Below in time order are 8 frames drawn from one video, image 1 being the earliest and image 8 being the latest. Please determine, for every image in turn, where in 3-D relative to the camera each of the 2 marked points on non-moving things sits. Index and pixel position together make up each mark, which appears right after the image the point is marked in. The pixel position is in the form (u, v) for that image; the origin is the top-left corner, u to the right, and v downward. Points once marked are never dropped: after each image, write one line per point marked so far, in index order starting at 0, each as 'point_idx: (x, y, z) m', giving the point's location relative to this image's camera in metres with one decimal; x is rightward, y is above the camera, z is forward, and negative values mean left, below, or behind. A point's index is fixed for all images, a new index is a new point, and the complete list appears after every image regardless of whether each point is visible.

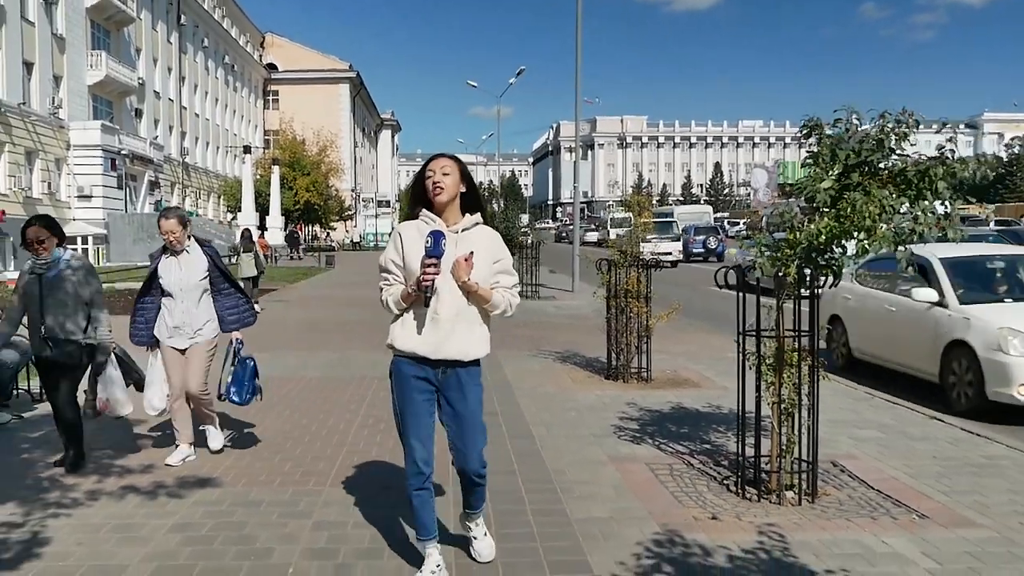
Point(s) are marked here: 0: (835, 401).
0: (+3.2, -1.1, +8.1) m
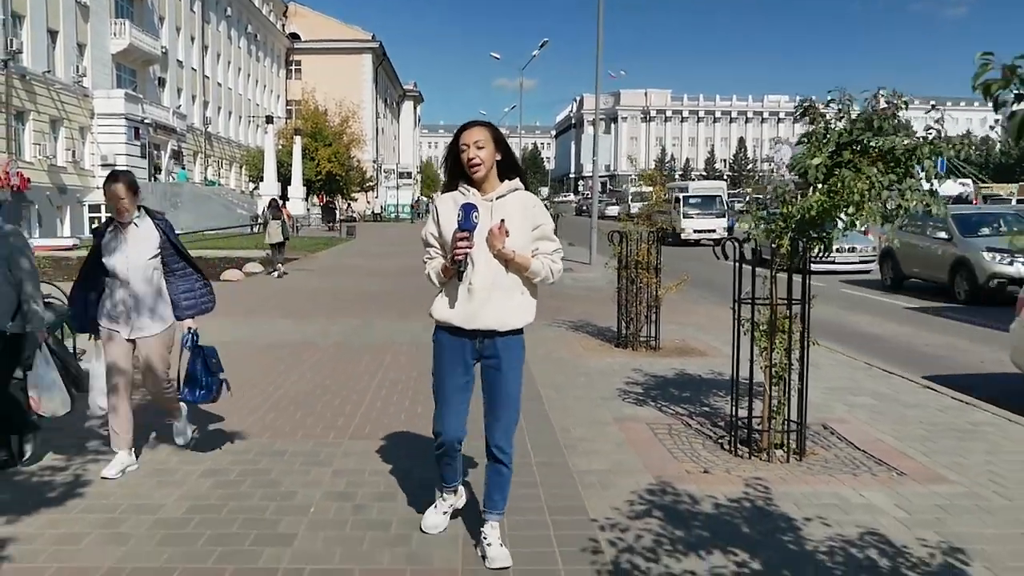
0: (+3.3, -0.8, +8.4) m
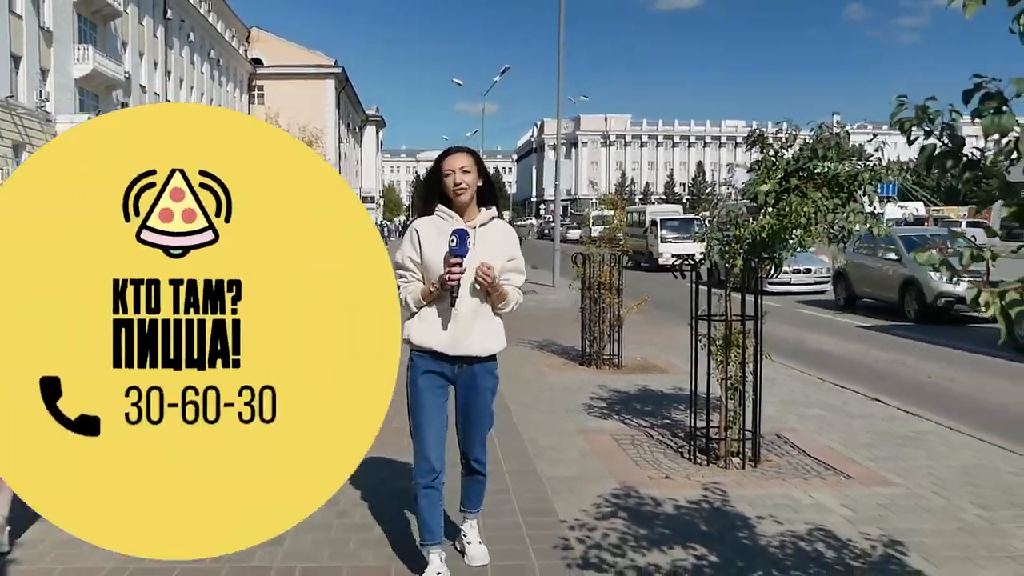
0: (+3.0, -1.0, +8.9) m
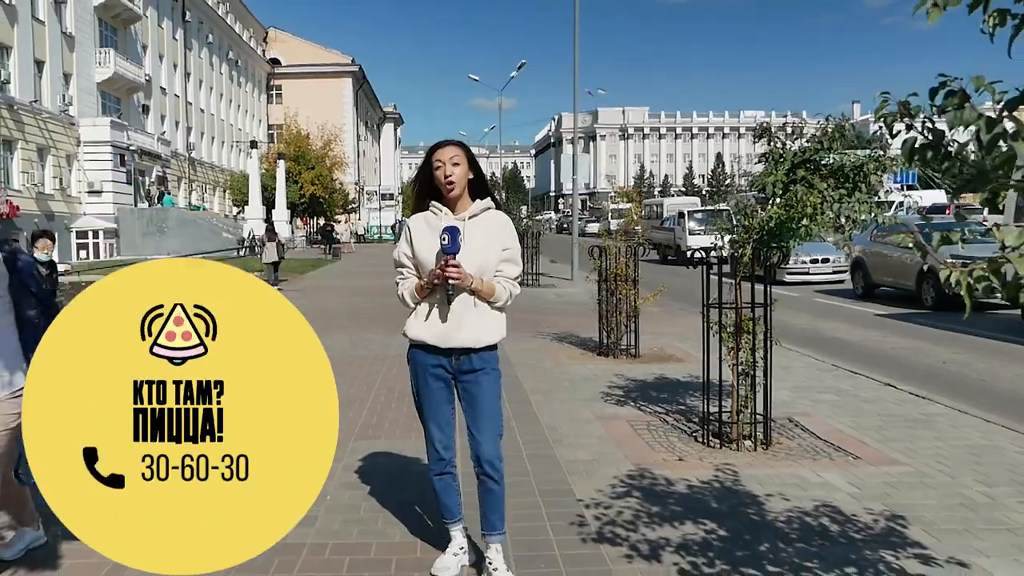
0: (+3.2, -0.9, +9.0) m
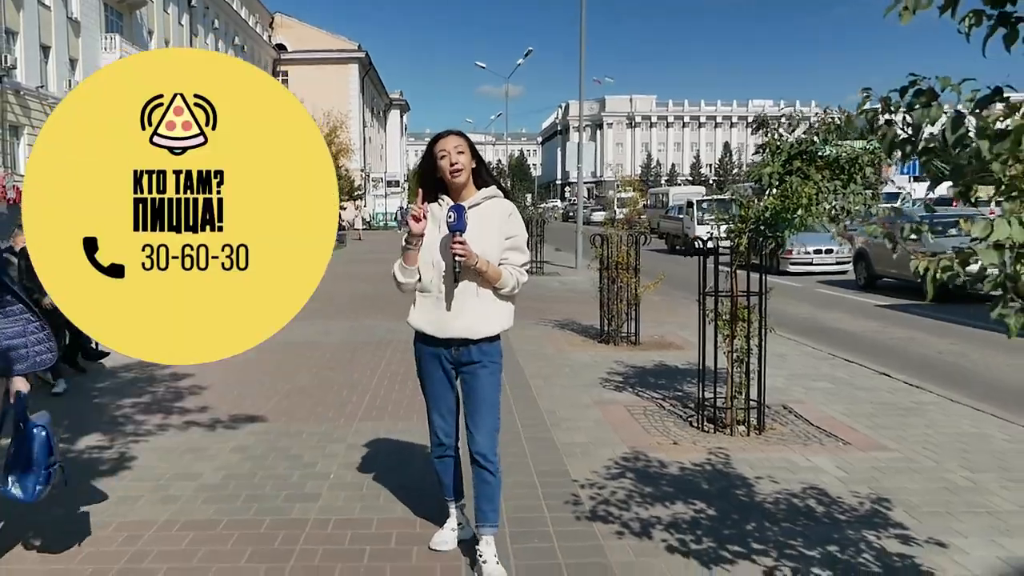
0: (+3.2, -0.8, +9.2) m
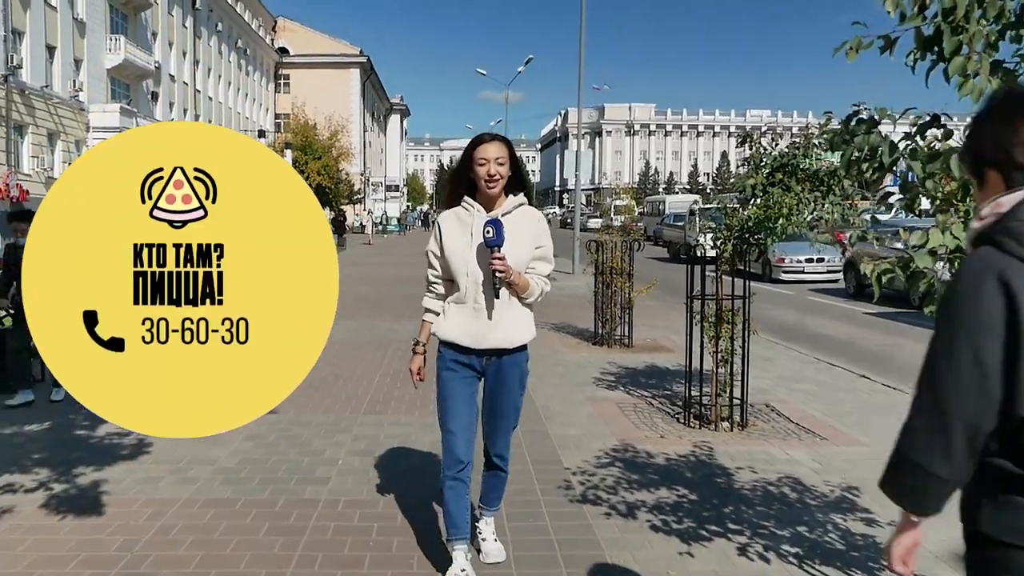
0: (+3.1, -0.9, +9.5) m
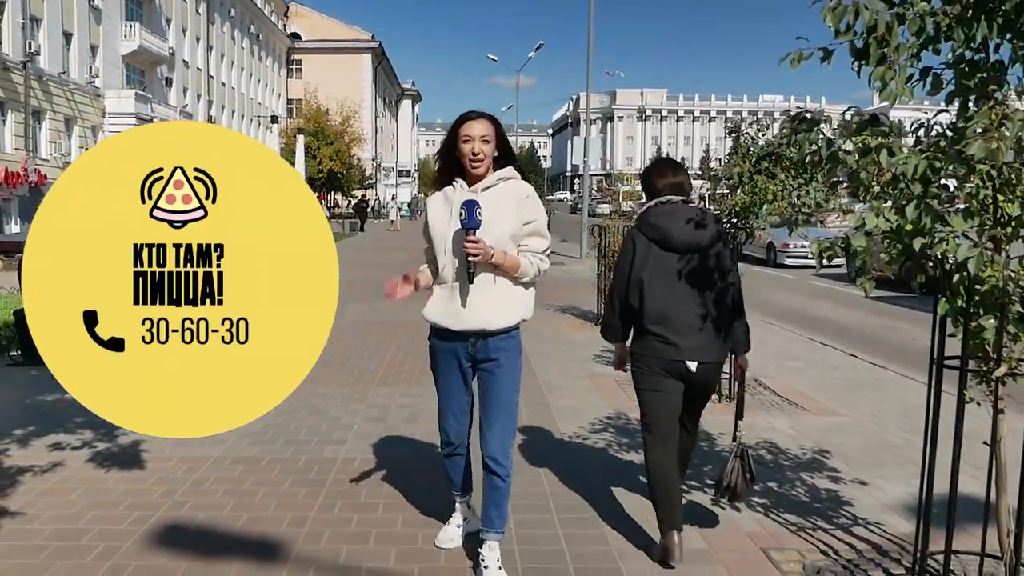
0: (+3.2, -0.7, +10.0) m
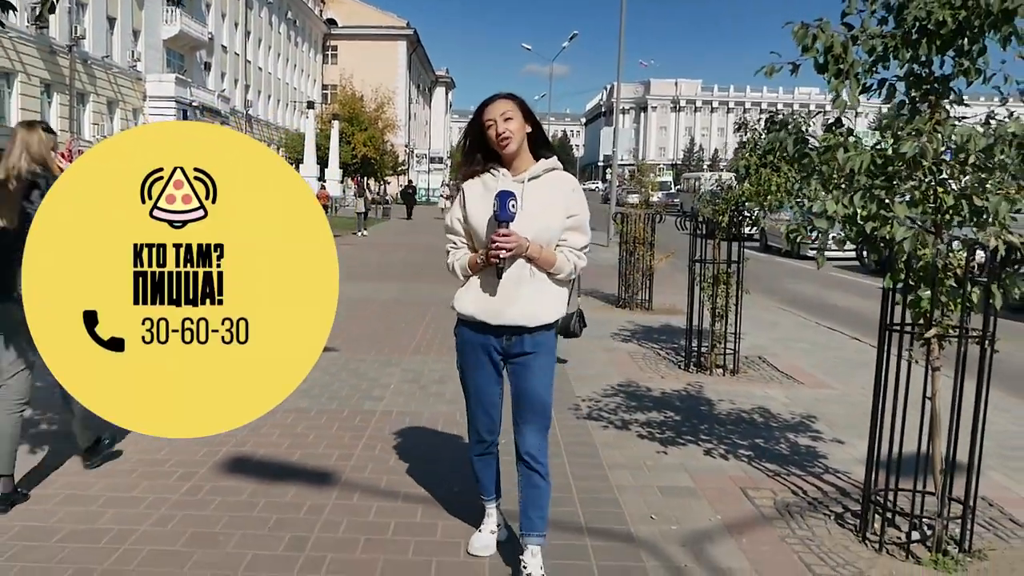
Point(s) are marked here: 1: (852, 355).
0: (+3.5, -0.5, +10.5) m
1: (+3.6, -0.7, +8.7) m
